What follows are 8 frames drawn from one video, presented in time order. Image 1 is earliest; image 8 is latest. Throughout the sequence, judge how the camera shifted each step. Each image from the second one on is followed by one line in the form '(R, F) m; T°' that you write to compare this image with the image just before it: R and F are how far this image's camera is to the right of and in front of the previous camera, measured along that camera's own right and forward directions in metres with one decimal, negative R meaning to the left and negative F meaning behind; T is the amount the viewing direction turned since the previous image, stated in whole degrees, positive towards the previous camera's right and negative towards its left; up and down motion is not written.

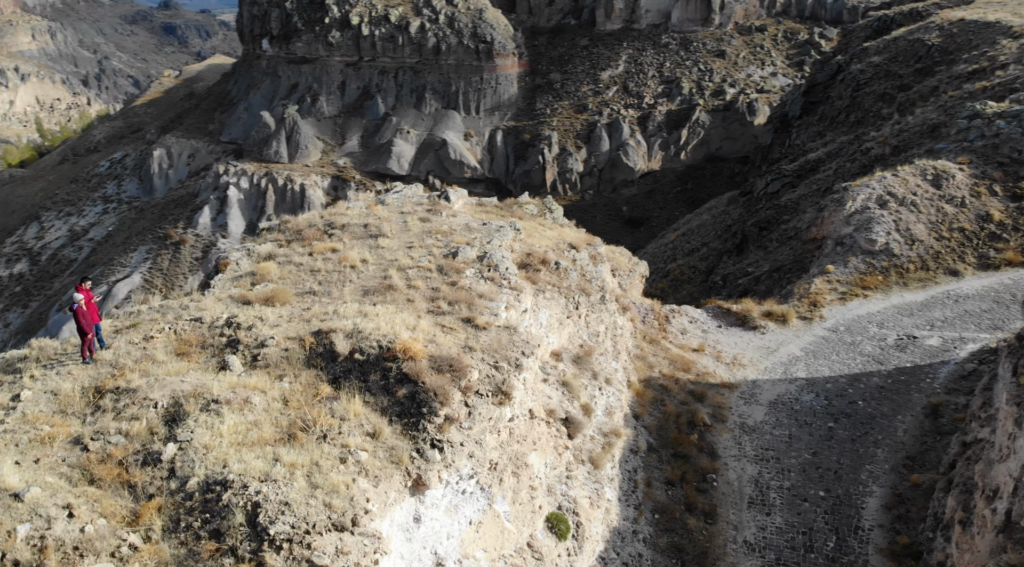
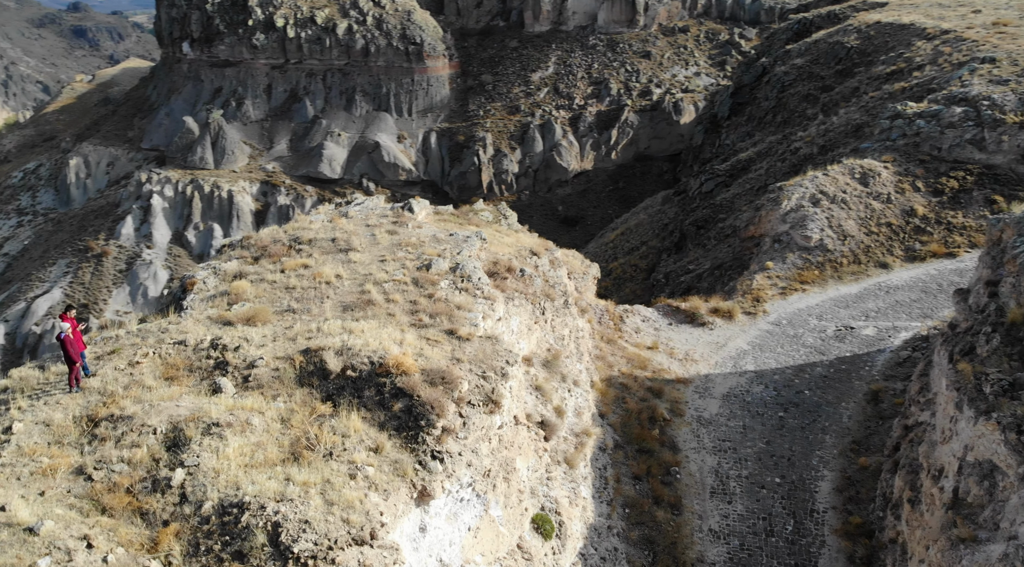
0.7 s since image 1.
(-0.7, -0.3) m; +5°
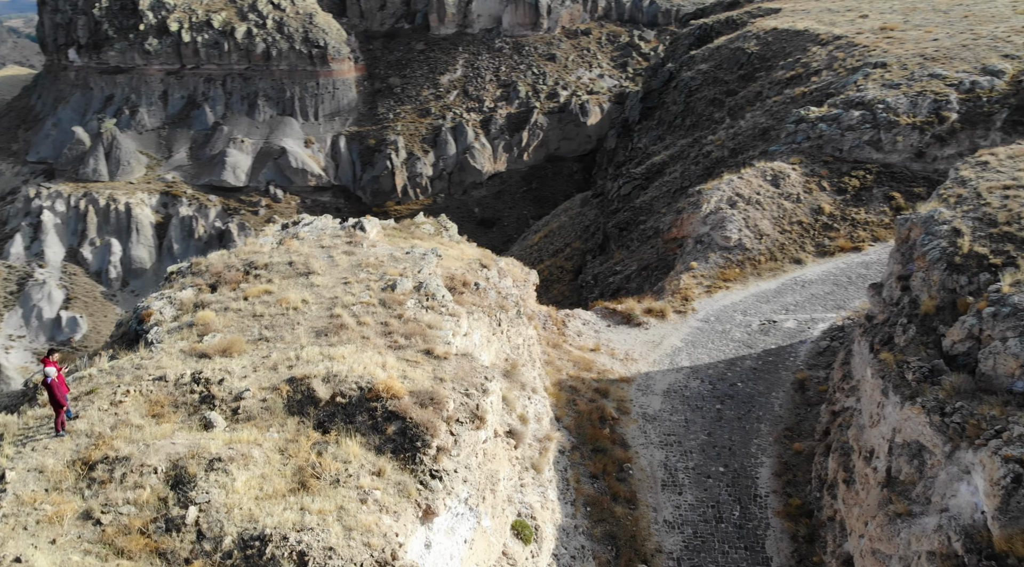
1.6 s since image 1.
(-0.9, -0.5) m; +7°
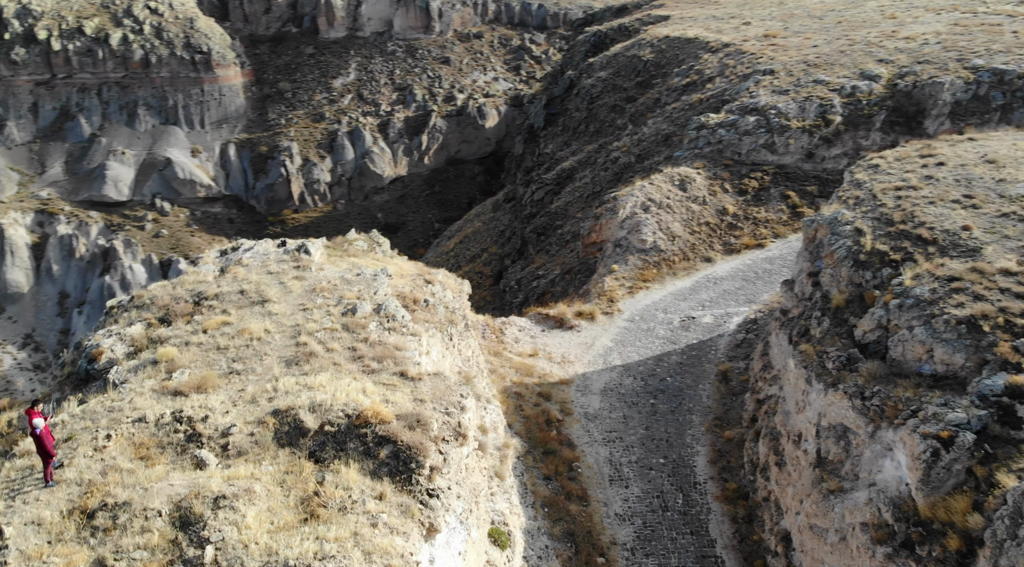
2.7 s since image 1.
(-1.1, -0.5) m; +8°
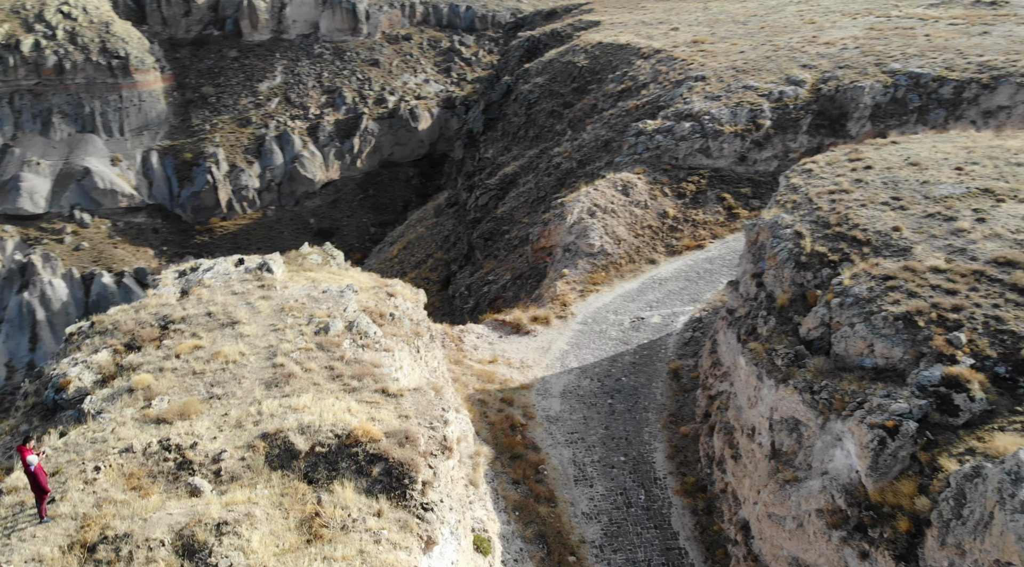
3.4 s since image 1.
(-0.7, -0.4) m; +5°
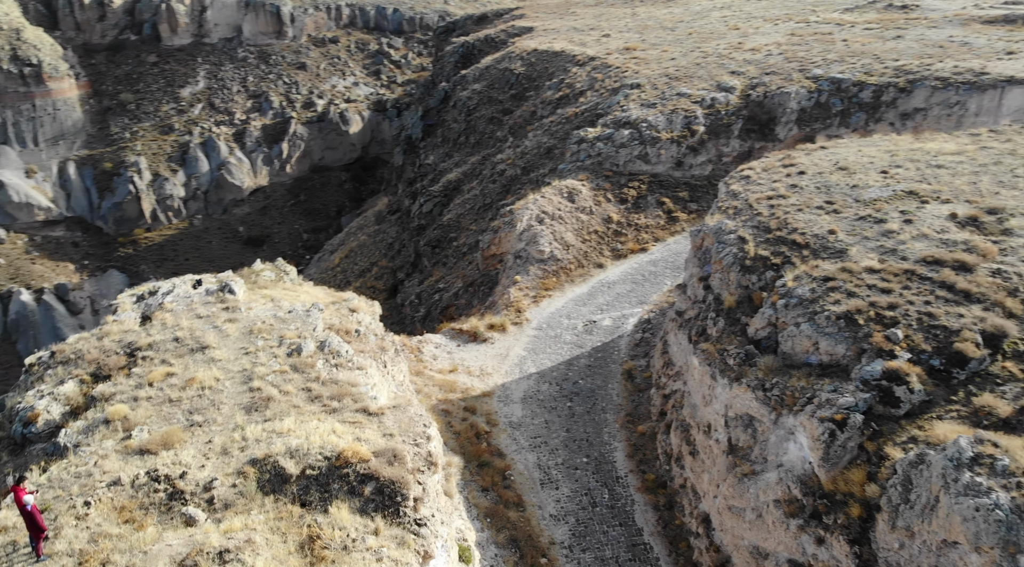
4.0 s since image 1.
(-0.7, -0.4) m; +5°
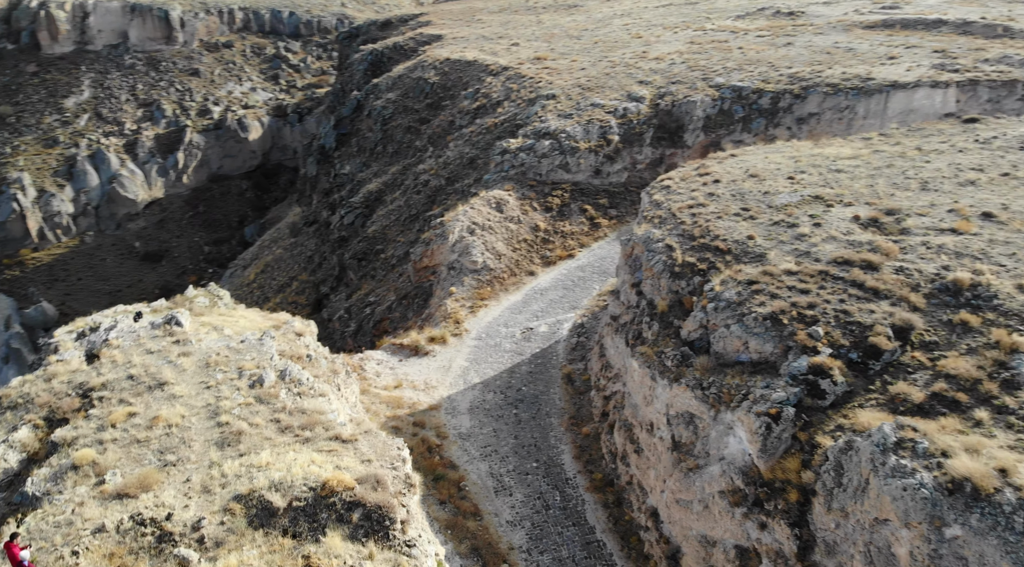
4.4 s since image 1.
(-0.9, -0.6) m; +7°
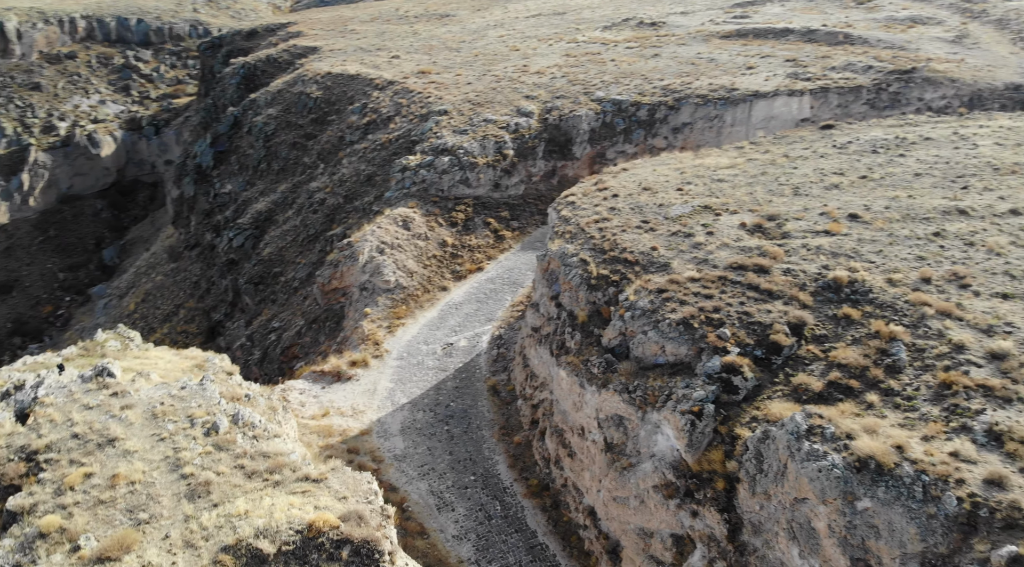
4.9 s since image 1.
(-1.3, -0.8) m; +9°
